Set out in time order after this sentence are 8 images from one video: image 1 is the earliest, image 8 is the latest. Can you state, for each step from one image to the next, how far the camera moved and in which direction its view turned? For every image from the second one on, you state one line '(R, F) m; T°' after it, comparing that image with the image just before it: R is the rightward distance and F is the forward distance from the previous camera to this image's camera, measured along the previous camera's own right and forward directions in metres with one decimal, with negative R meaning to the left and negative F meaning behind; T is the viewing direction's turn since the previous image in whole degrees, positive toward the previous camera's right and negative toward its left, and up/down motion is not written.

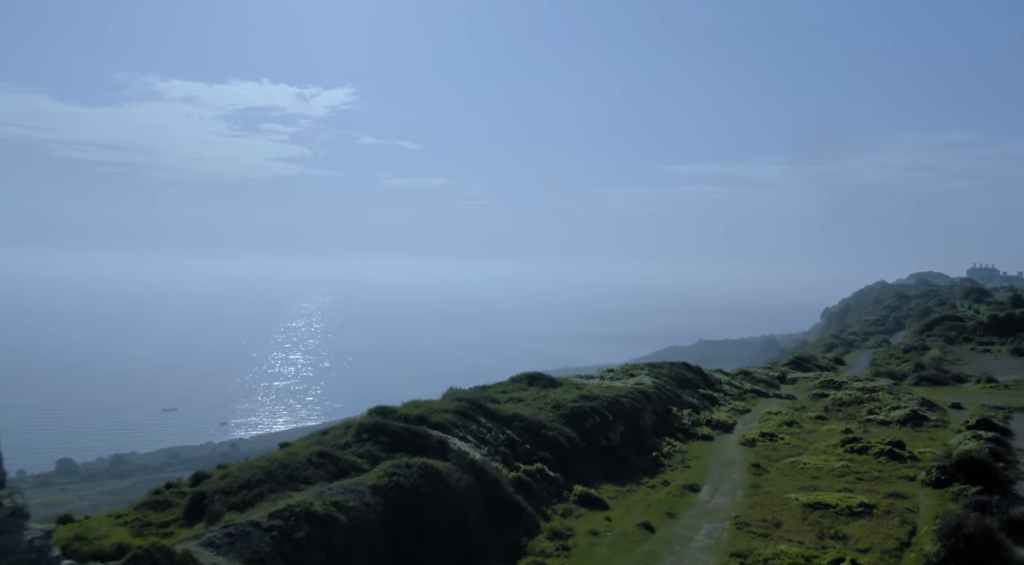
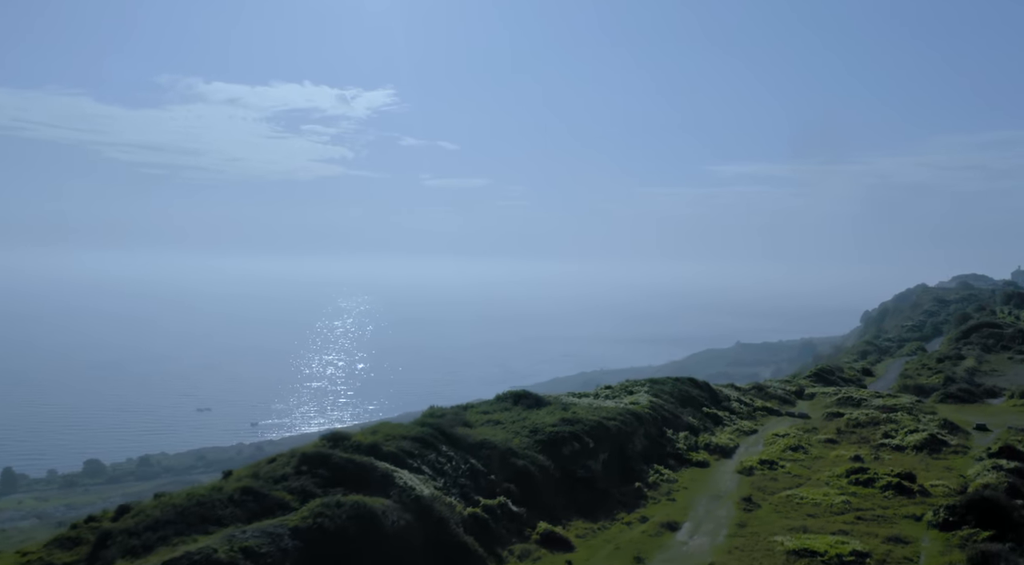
(+0.7, +0.8) m; -2°
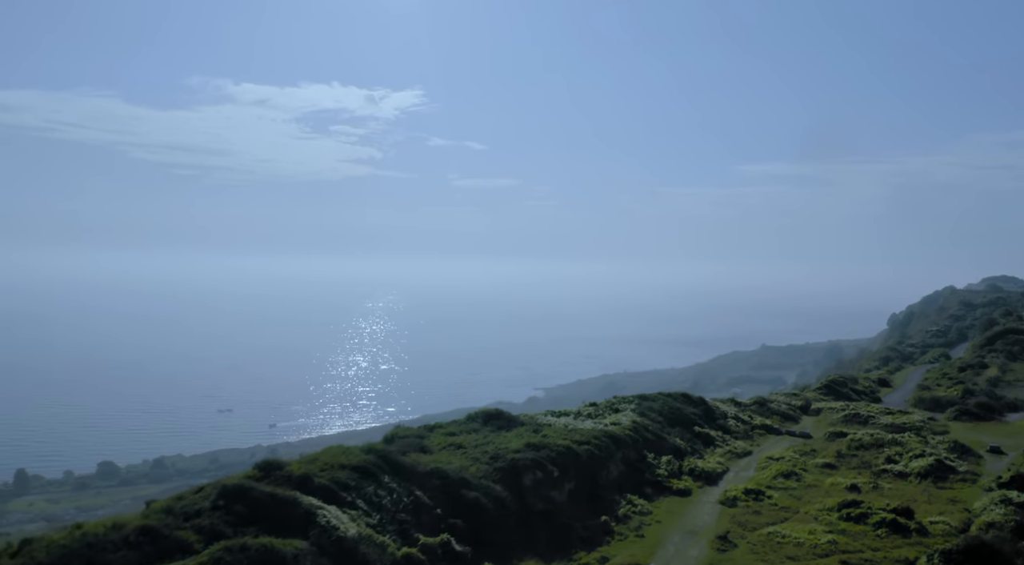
(+0.7, +0.8) m; -2°
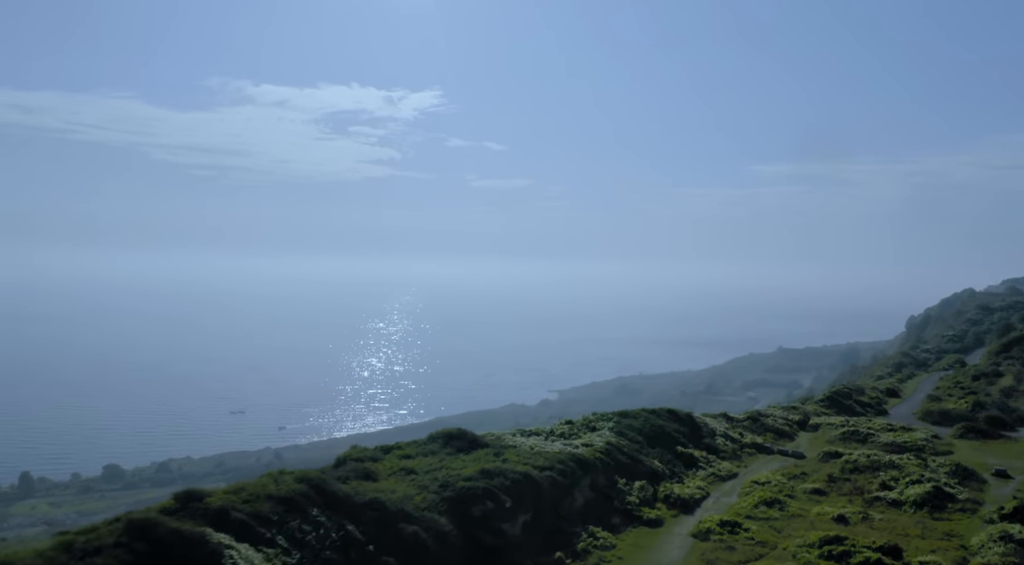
(+0.6, +0.8) m; -1°
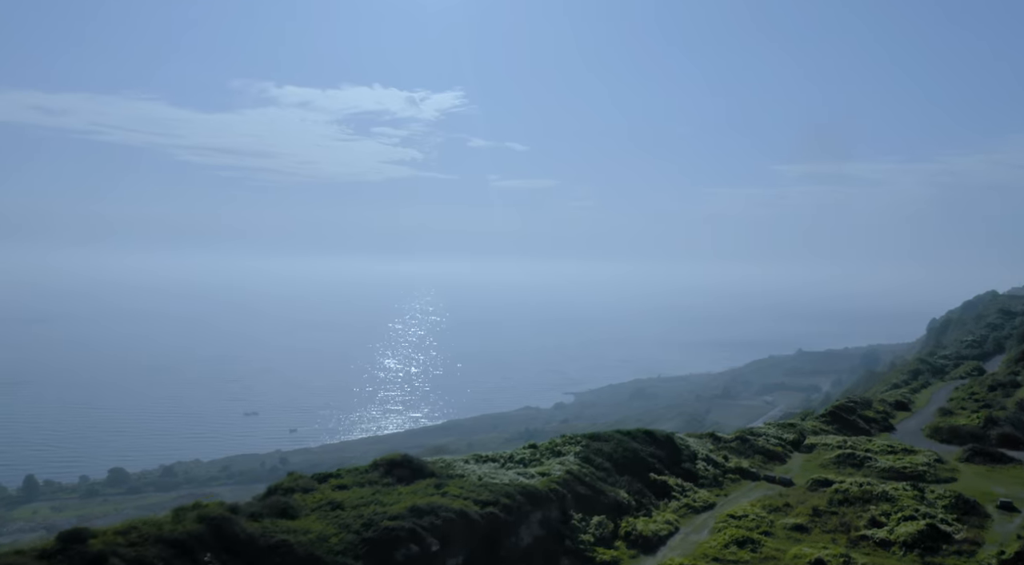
(+0.8, +0.9) m; -1°
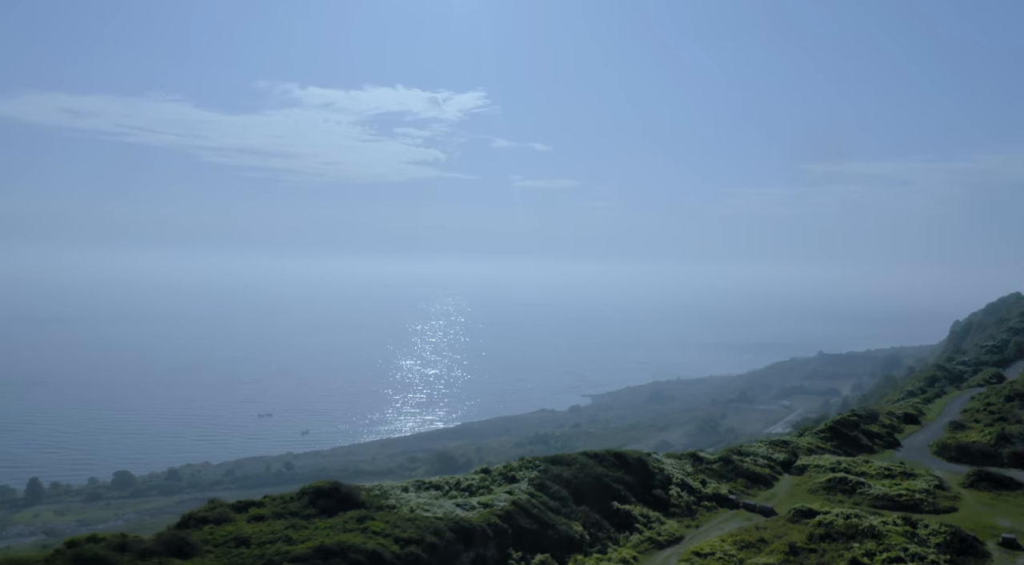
(+0.8, +1.0) m; -1°
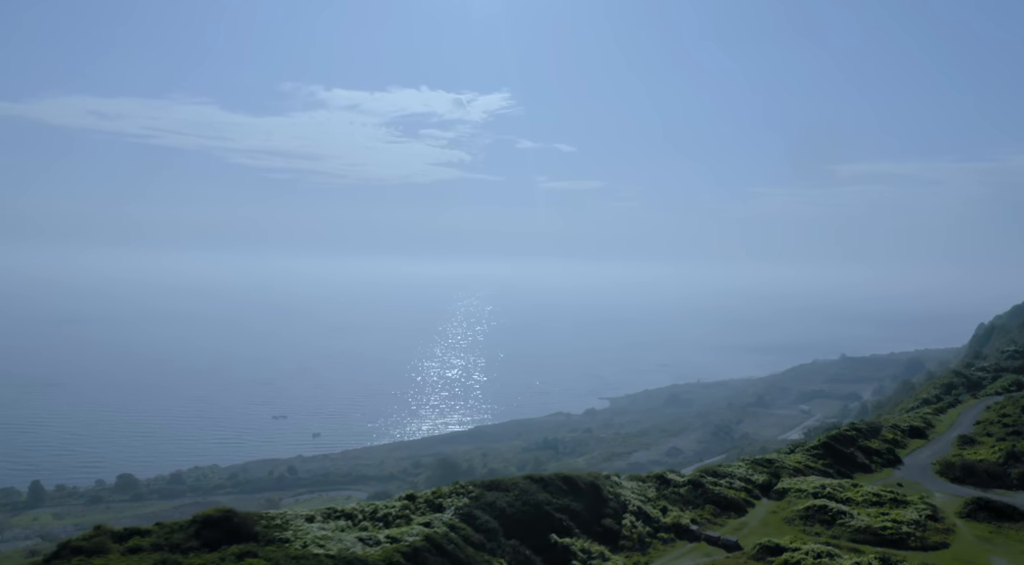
(+0.9, +1.1) m; -2°
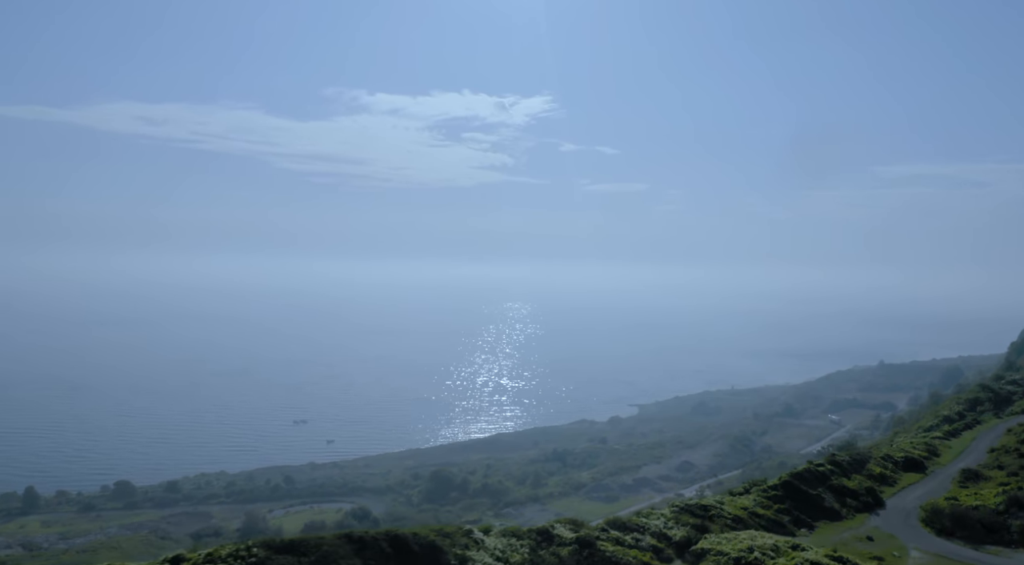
(+1.9, +2.3) m; -3°
